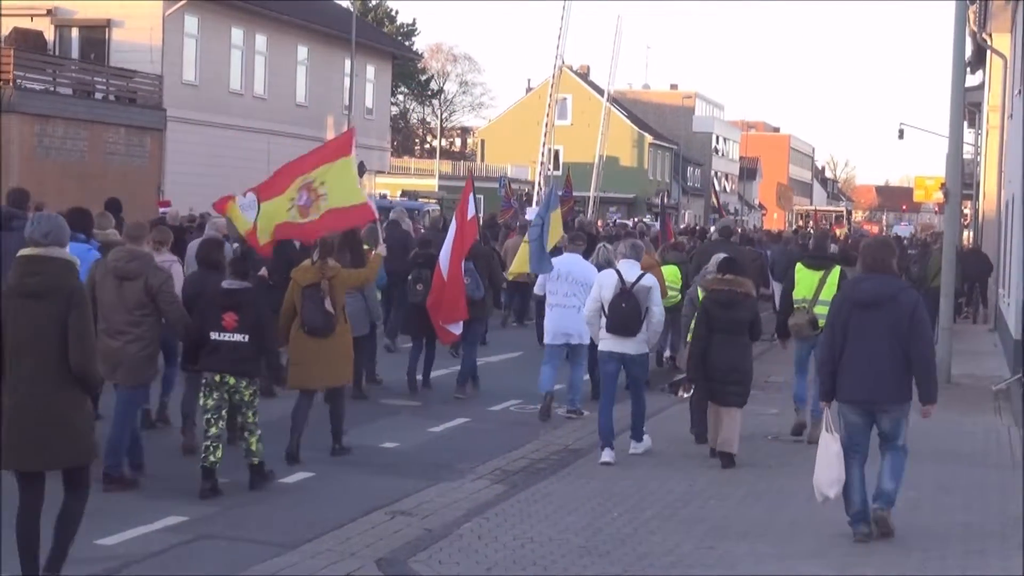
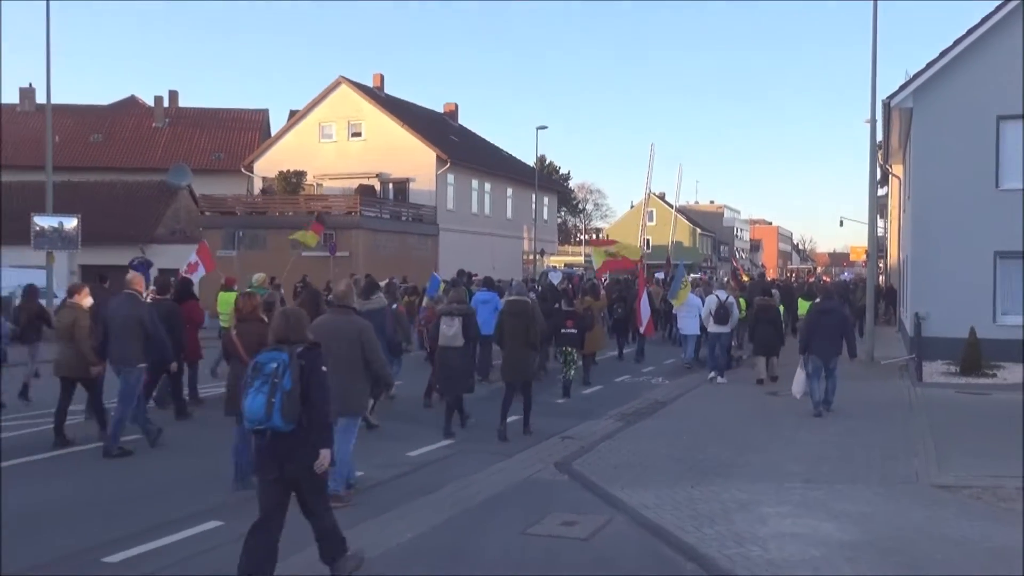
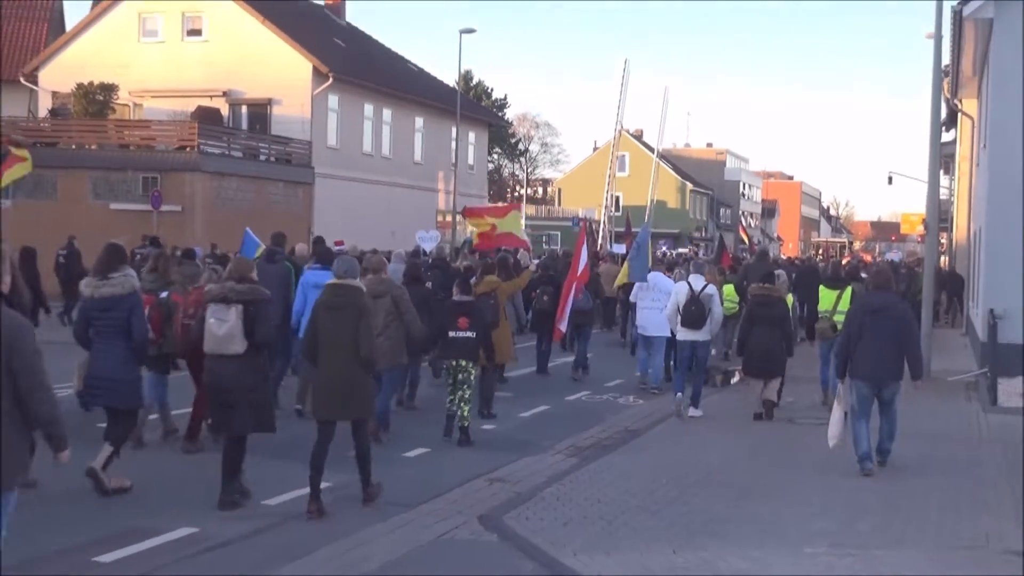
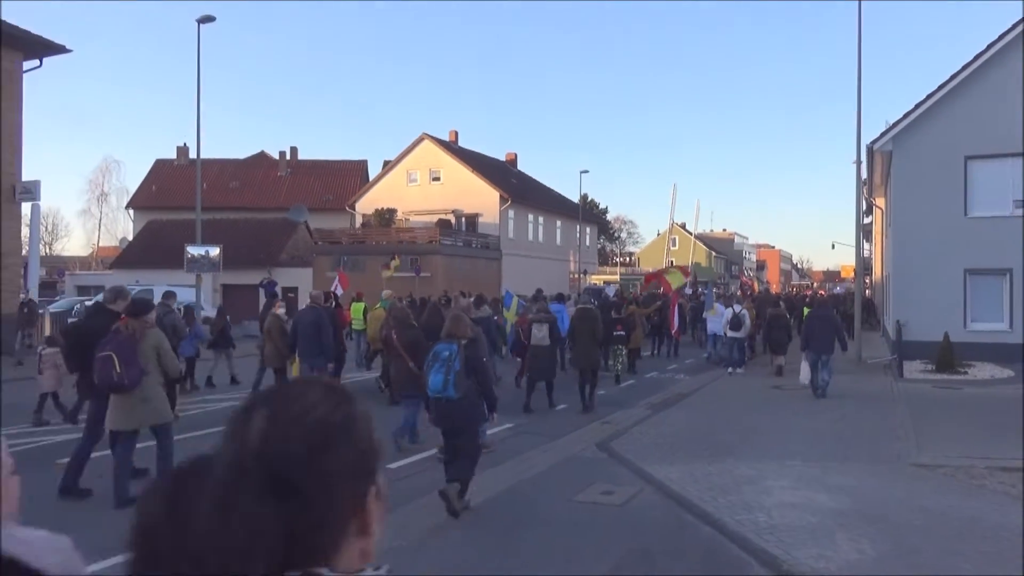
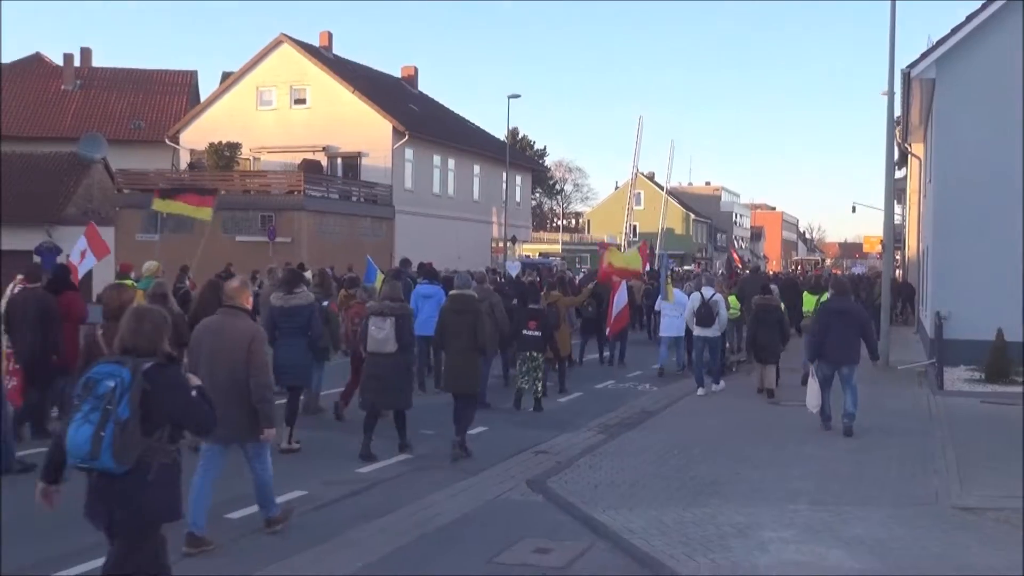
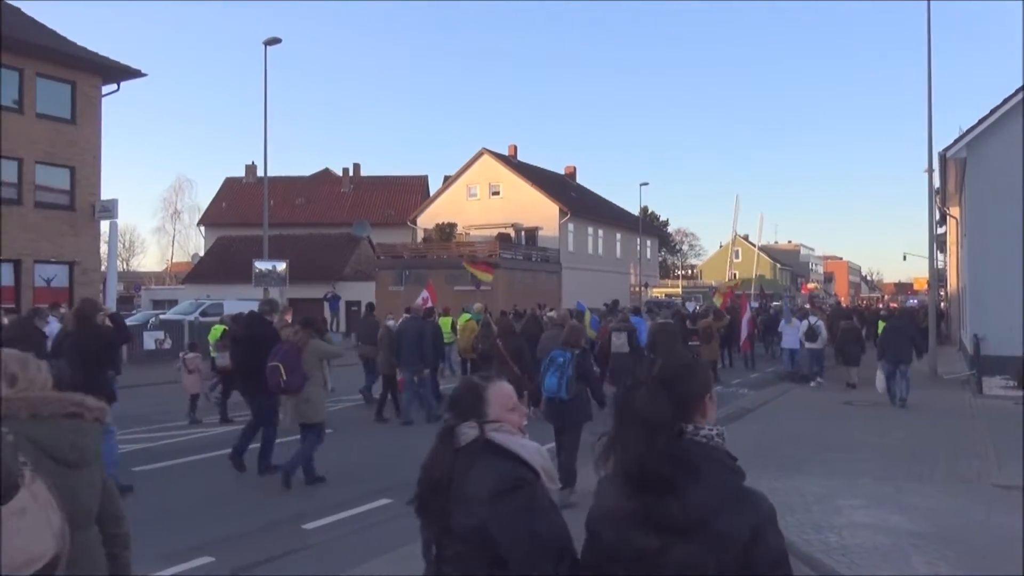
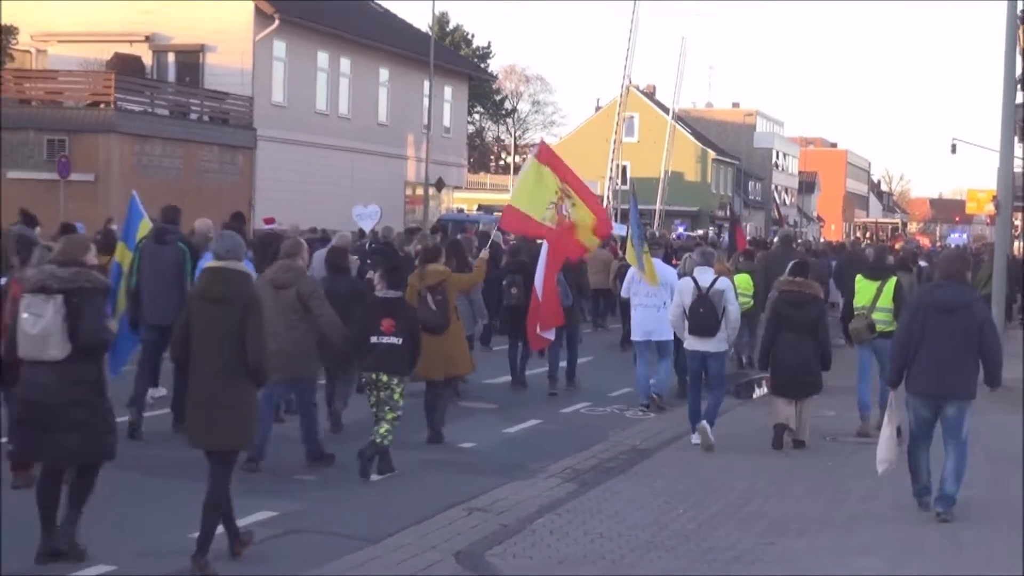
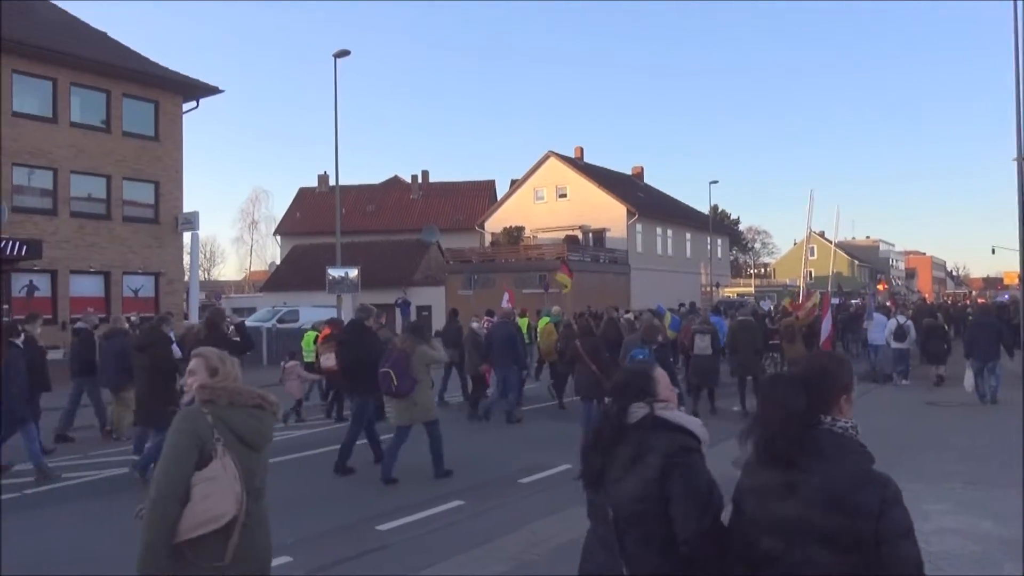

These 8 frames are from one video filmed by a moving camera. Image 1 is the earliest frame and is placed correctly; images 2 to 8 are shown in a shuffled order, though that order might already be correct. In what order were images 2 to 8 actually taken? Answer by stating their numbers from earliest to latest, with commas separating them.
7, 3, 5, 2, 4, 6, 8
